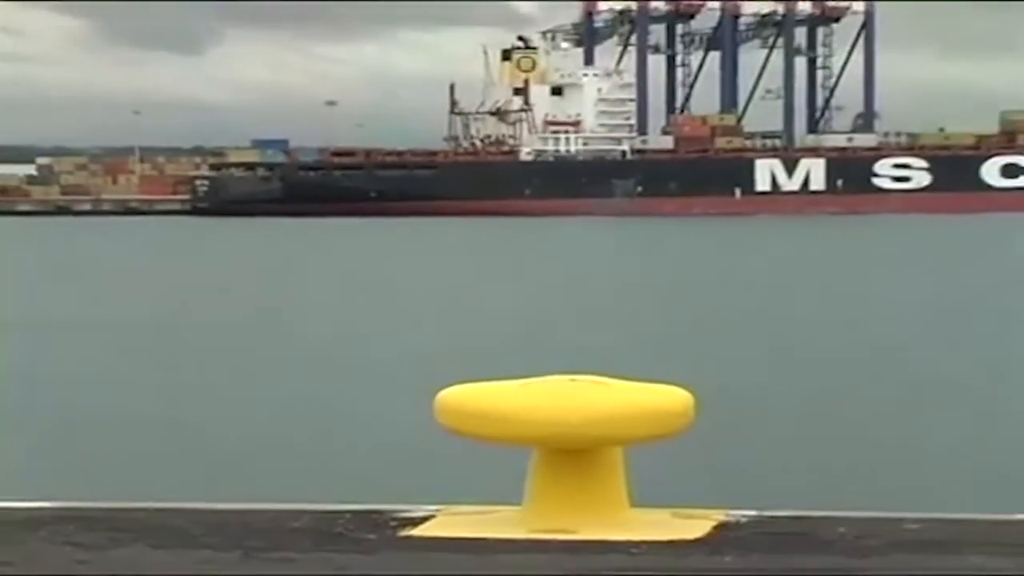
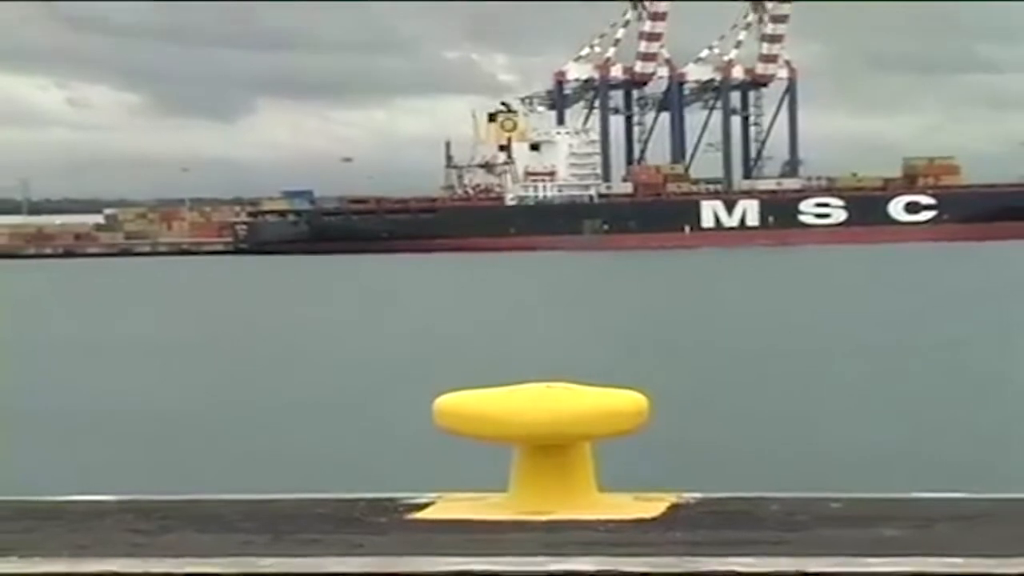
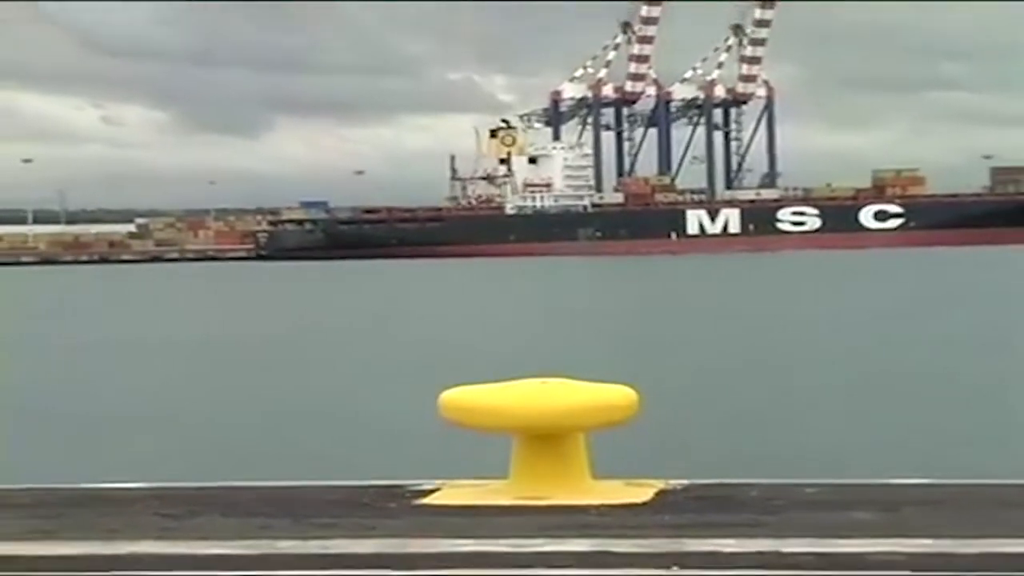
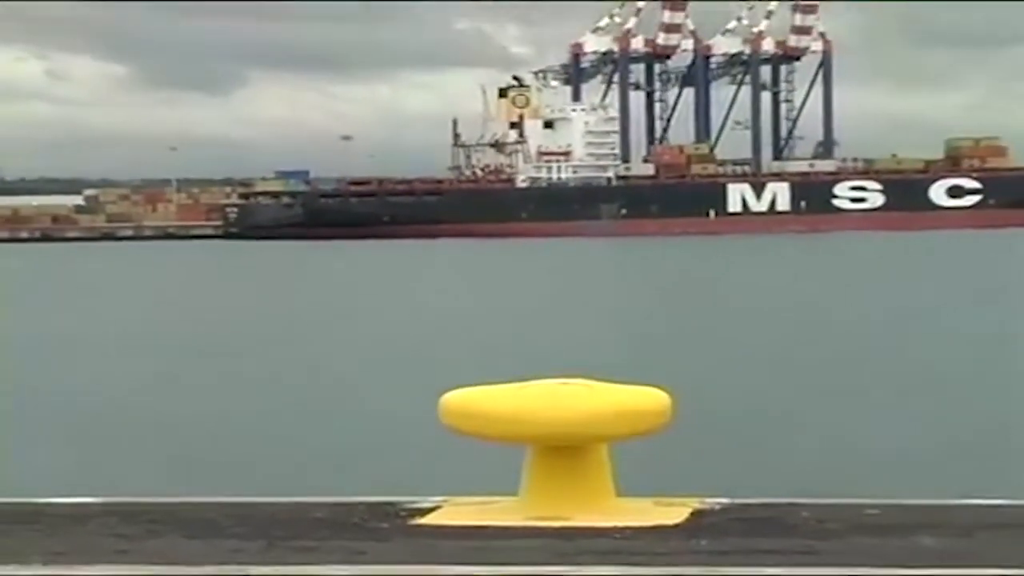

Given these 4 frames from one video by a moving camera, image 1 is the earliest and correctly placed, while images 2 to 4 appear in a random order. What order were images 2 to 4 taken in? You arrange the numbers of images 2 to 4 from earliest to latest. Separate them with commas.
4, 2, 3
